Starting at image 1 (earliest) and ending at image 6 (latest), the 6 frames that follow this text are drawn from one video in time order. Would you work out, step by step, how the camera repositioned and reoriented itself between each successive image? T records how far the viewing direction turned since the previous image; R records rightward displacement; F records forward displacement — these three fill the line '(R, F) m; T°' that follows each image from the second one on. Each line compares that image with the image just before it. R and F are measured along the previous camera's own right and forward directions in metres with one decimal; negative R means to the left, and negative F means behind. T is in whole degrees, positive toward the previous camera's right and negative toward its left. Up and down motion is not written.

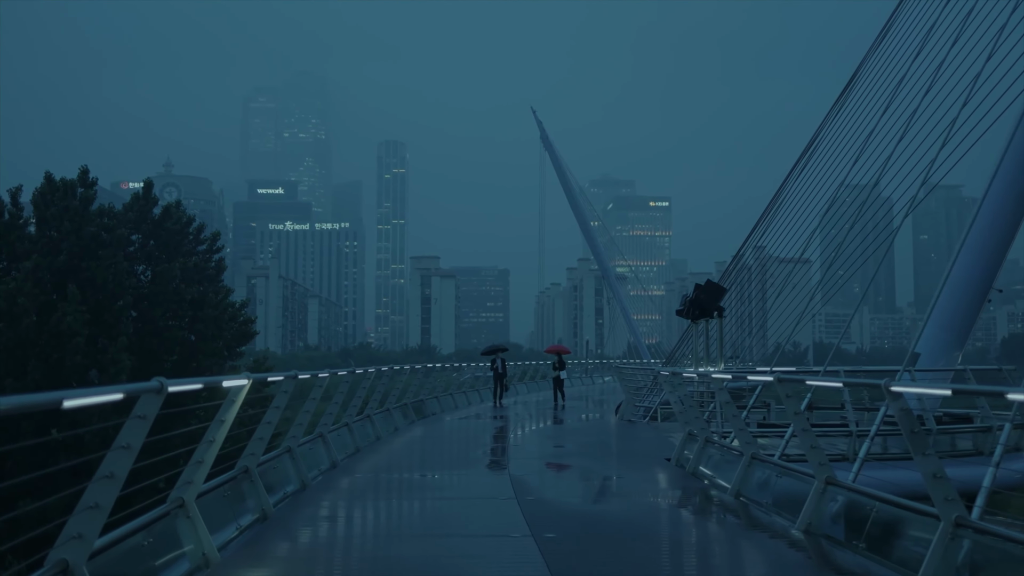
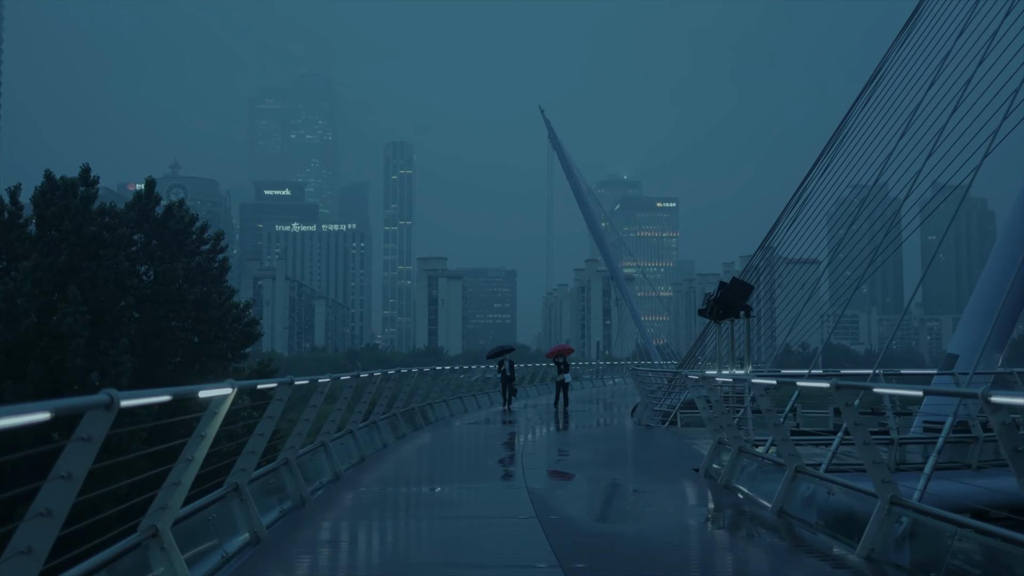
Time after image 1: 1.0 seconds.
(-0.1, +0.6) m; 0°
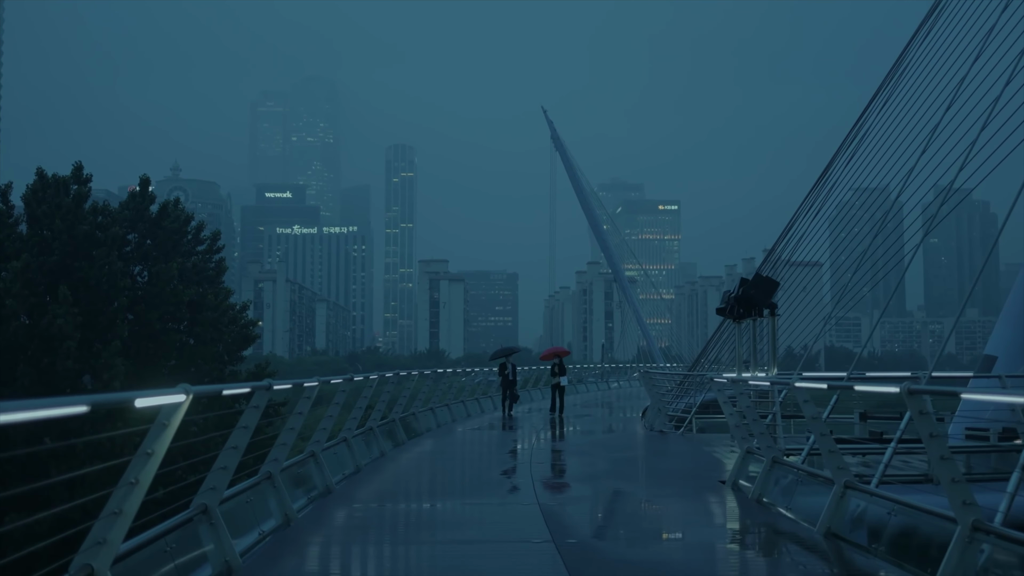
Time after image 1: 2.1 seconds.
(0.0, +0.7) m; 0°
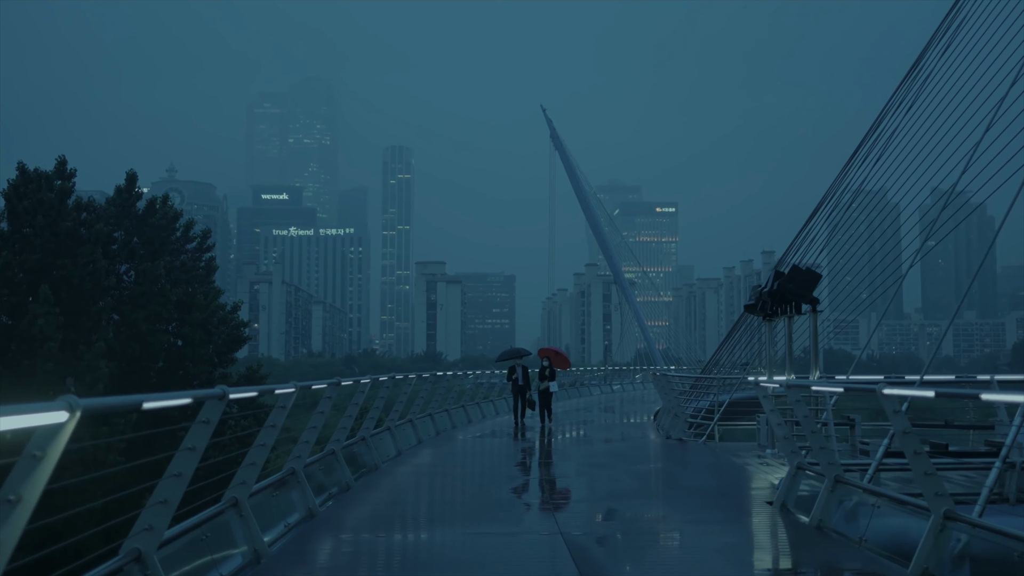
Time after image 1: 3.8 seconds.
(-0.1, +0.9) m; 0°
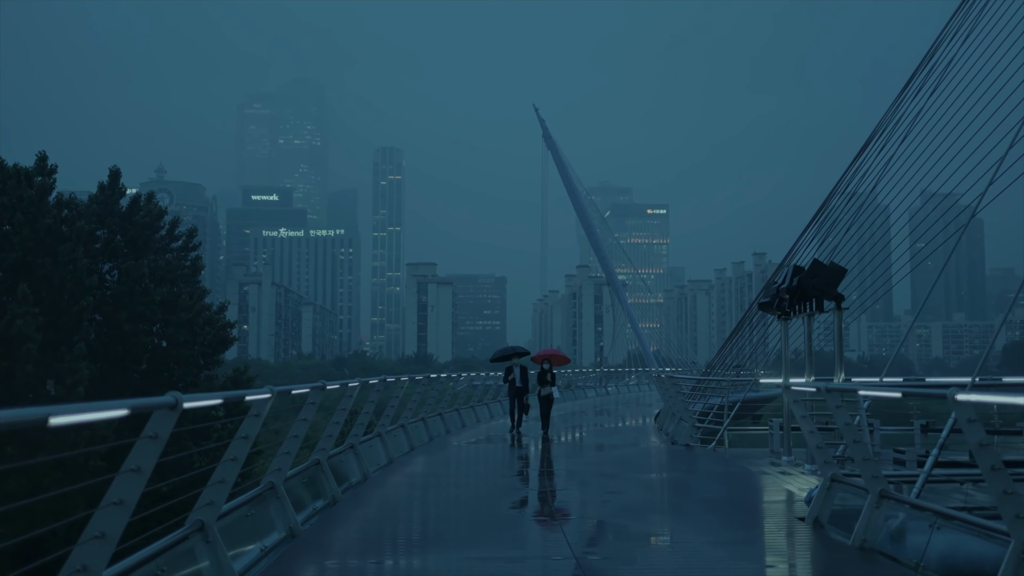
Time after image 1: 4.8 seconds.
(-0.1, +0.6) m; +1°
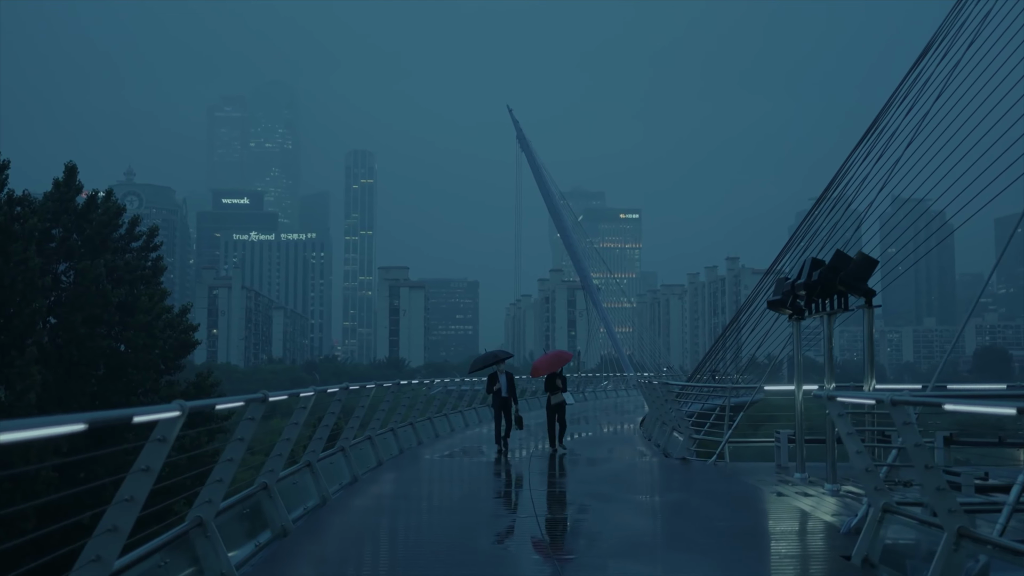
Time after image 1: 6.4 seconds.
(-0.1, +0.9) m; +2°
